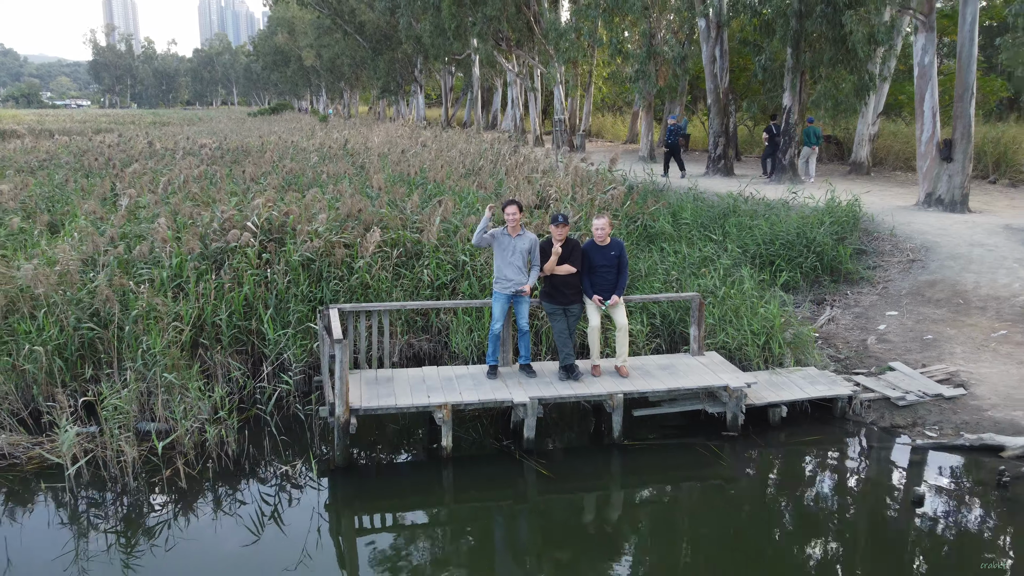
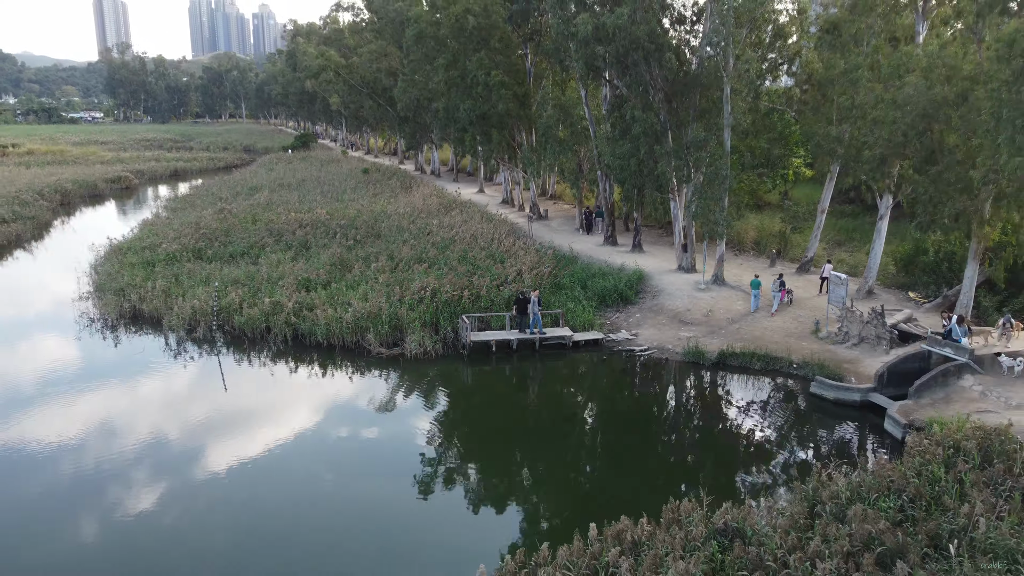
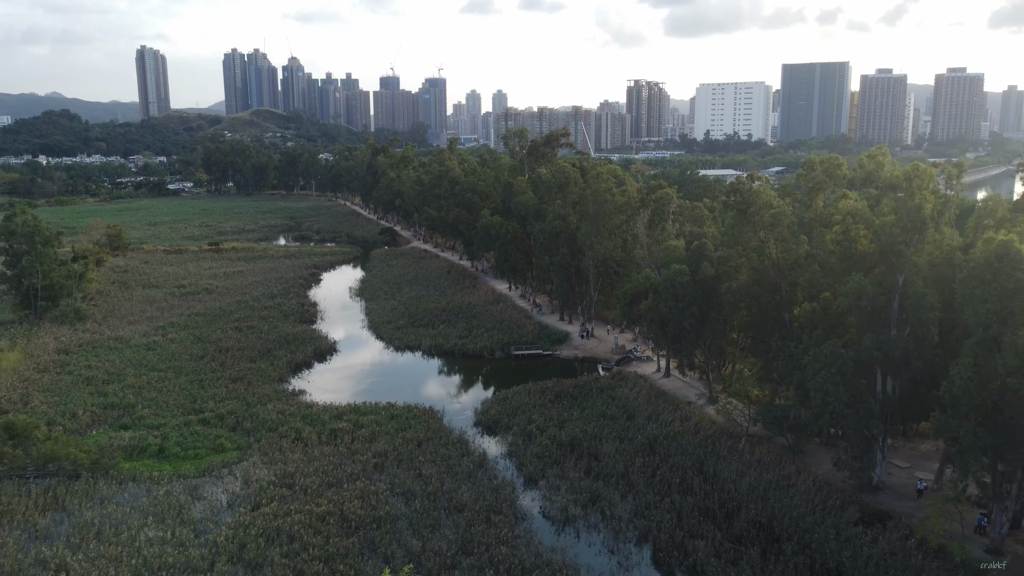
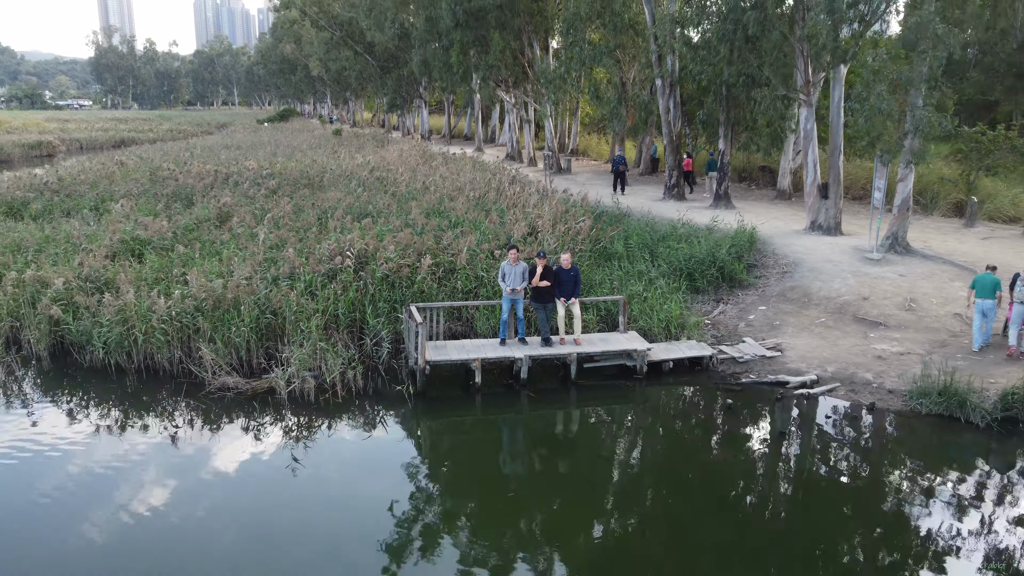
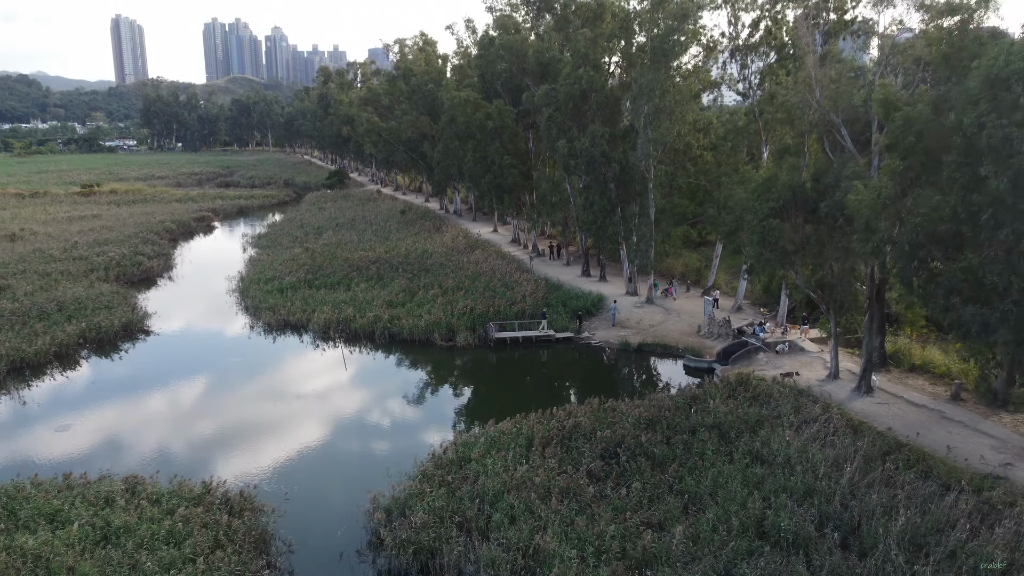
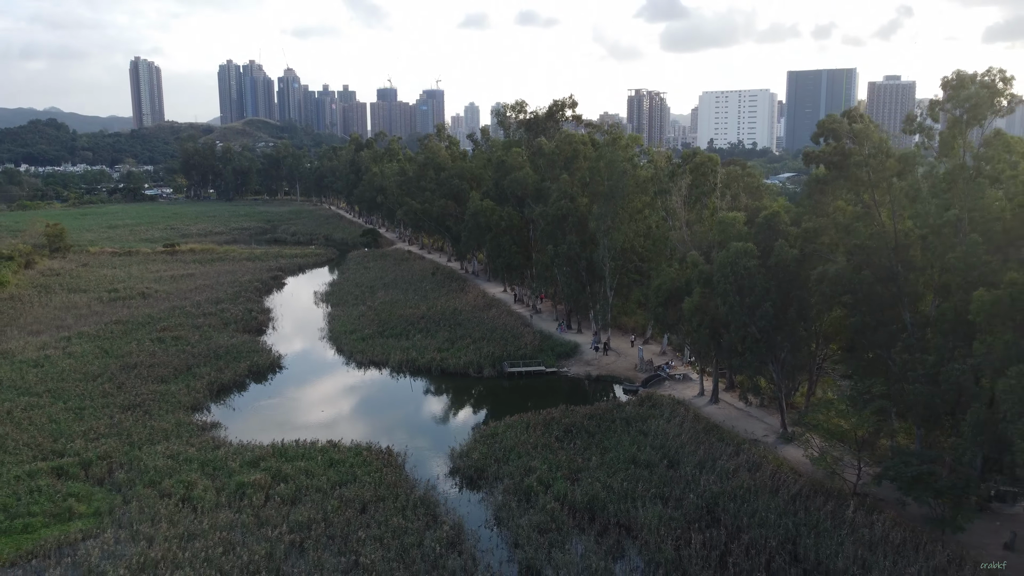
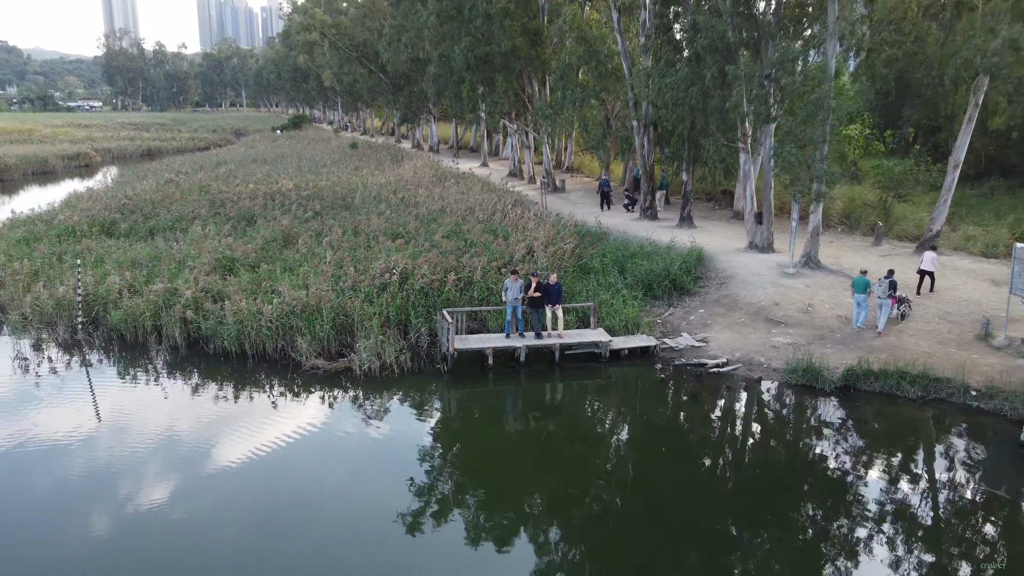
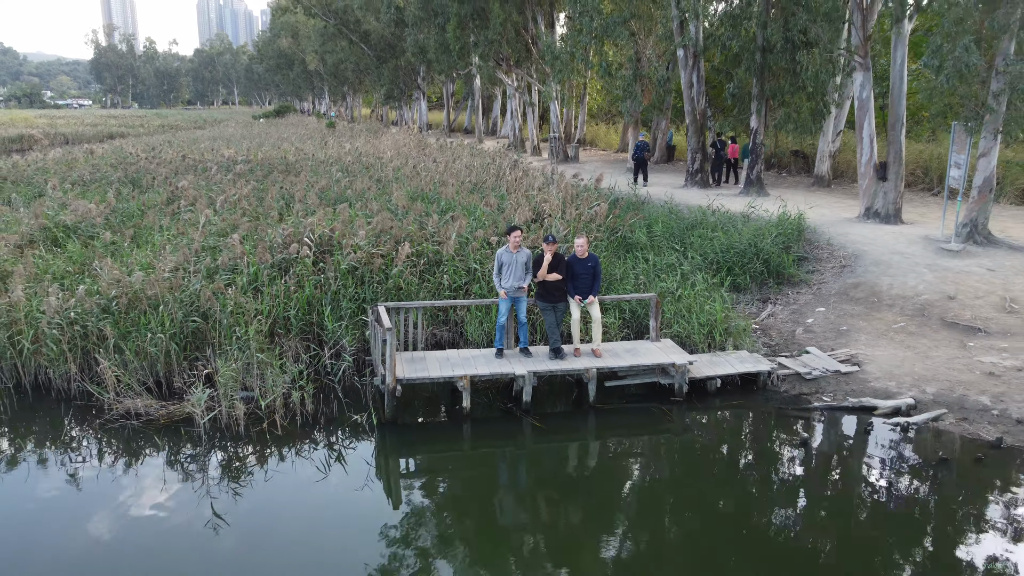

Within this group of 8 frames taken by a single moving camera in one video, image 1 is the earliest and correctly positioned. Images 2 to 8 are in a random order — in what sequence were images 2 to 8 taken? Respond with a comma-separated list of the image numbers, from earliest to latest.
8, 4, 7, 2, 5, 6, 3
